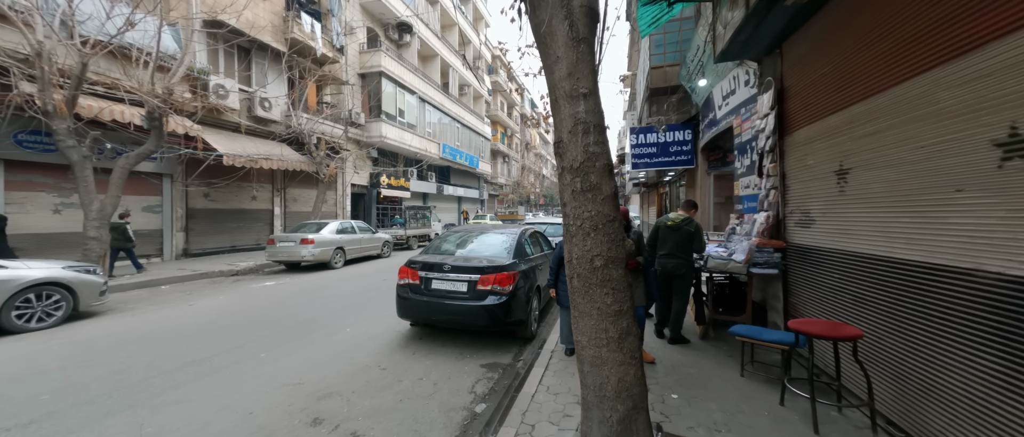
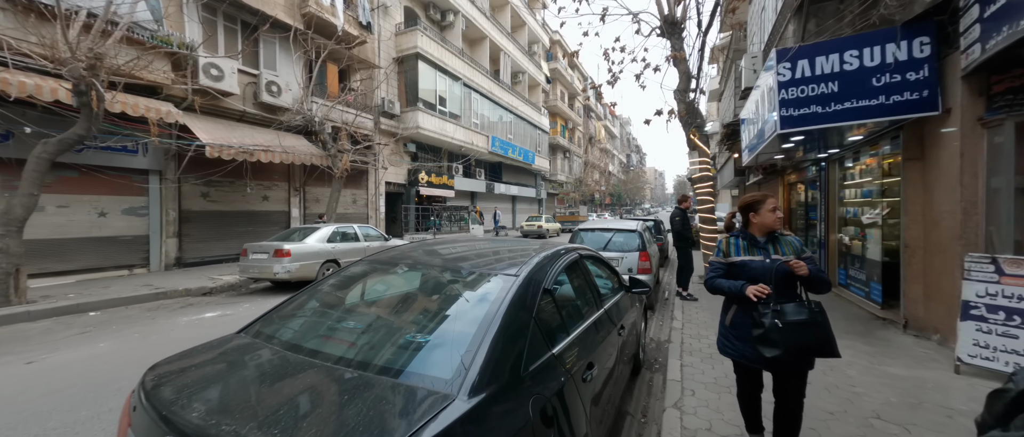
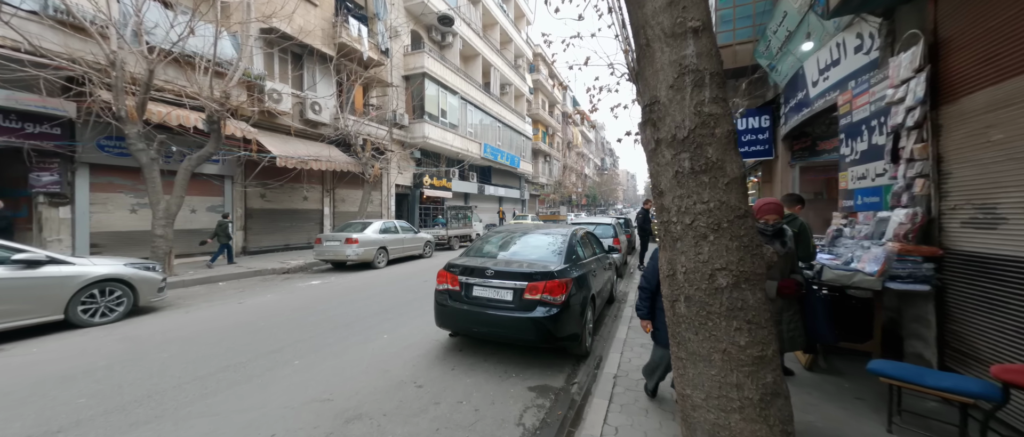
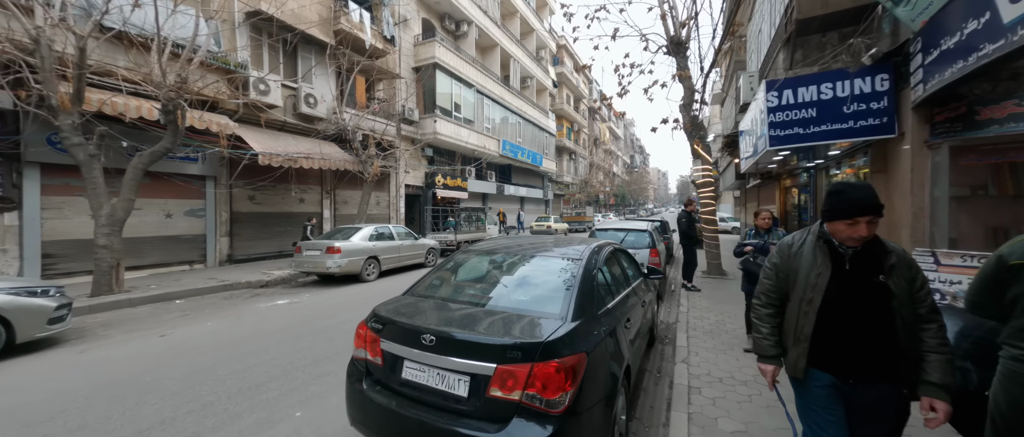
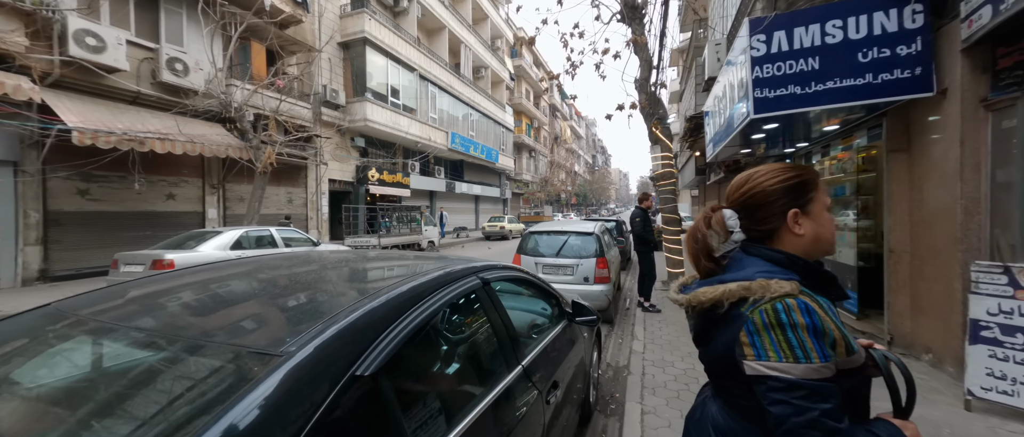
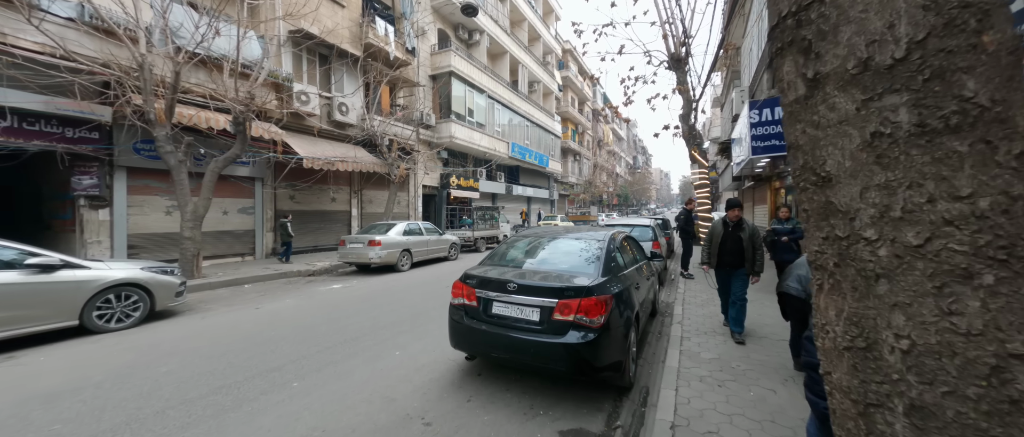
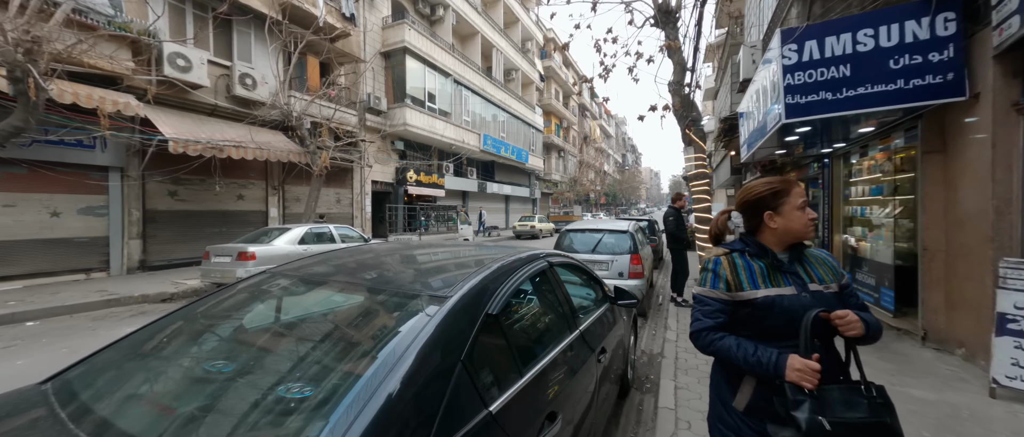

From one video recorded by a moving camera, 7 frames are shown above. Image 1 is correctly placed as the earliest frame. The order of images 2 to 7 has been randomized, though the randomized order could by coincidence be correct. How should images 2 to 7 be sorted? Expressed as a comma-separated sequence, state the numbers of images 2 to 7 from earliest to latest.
3, 6, 4, 2, 7, 5
